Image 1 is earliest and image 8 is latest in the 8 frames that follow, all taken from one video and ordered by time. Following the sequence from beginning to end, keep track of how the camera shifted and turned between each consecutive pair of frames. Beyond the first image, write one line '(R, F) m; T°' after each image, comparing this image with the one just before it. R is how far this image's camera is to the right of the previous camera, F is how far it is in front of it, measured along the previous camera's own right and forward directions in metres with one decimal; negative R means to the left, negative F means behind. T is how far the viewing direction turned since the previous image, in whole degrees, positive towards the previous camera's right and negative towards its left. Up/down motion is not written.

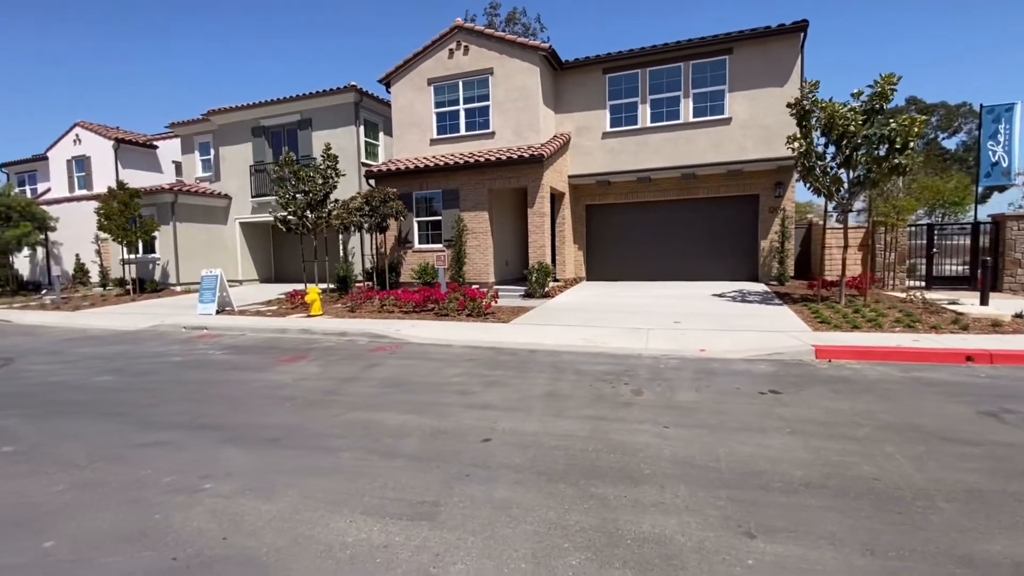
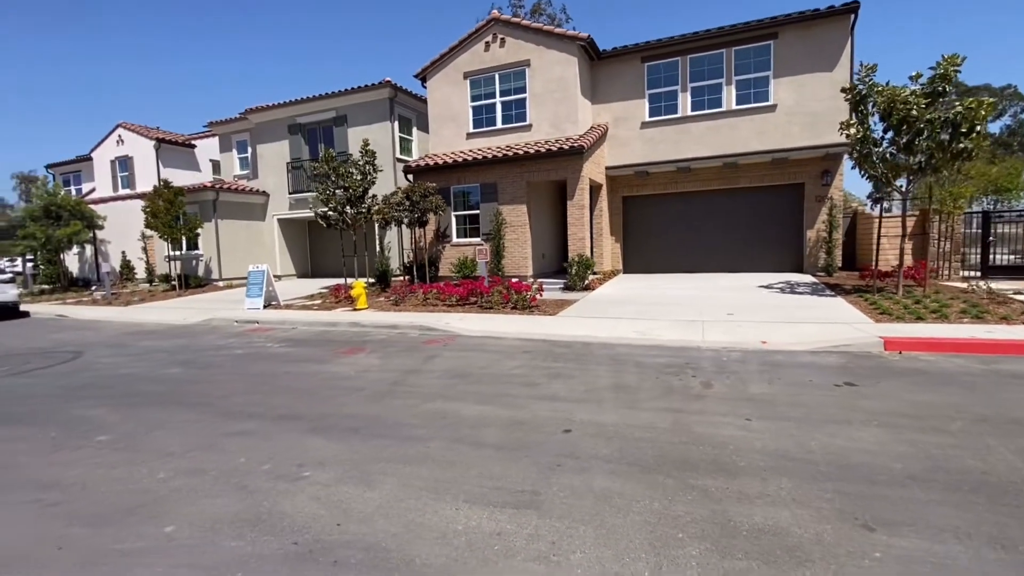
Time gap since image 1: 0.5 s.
(-0.6, 0.0) m; -2°
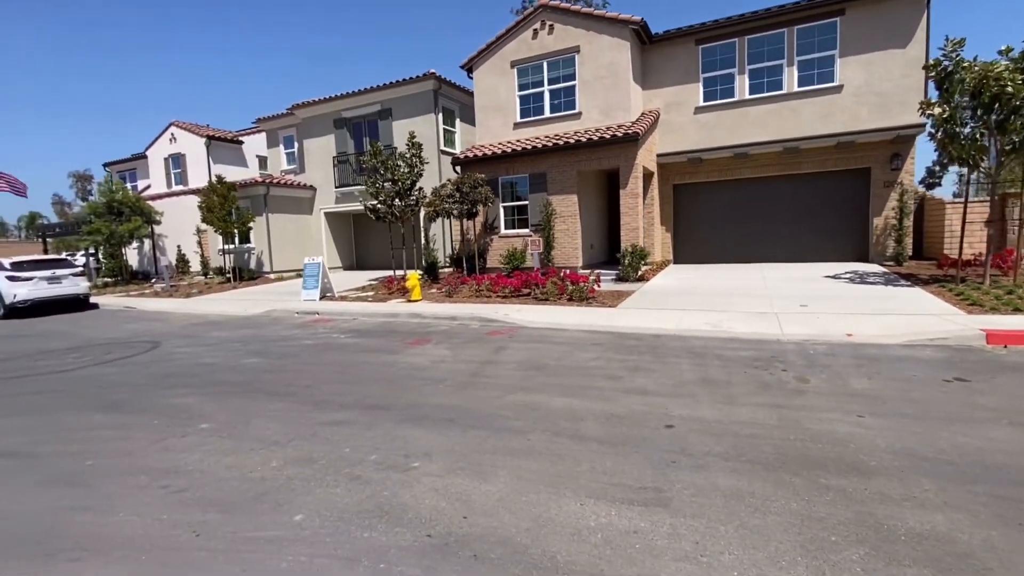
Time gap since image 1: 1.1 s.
(-0.7, +0.1) m; -3°
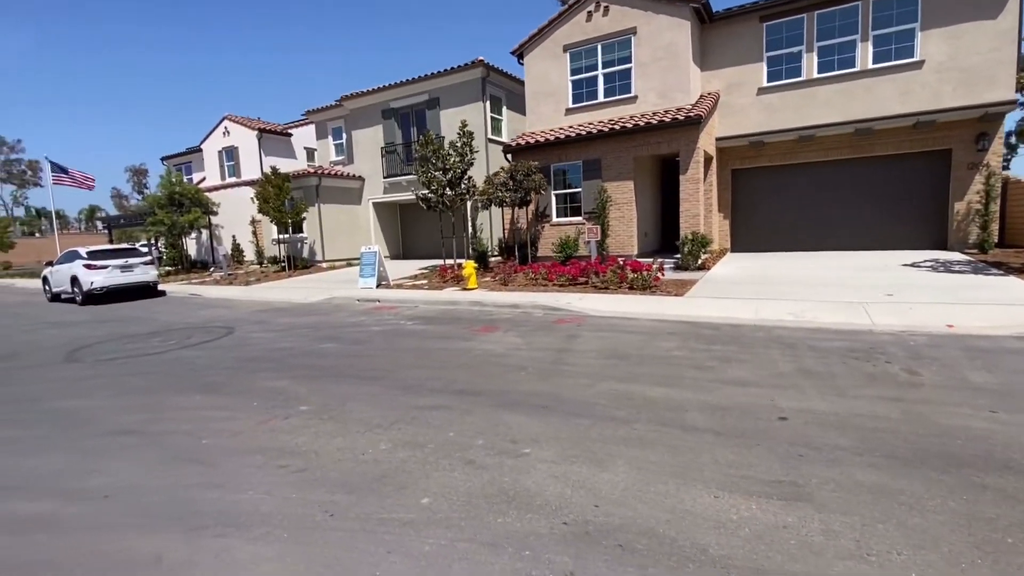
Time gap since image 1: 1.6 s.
(-0.7, +0.1) m; -4°
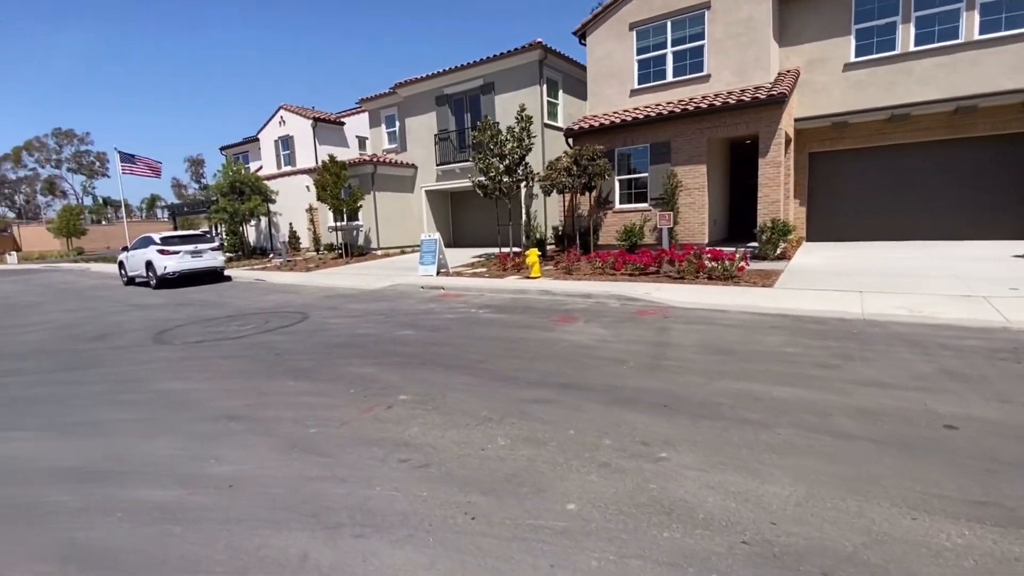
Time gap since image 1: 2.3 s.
(-0.8, +0.3) m; -4°
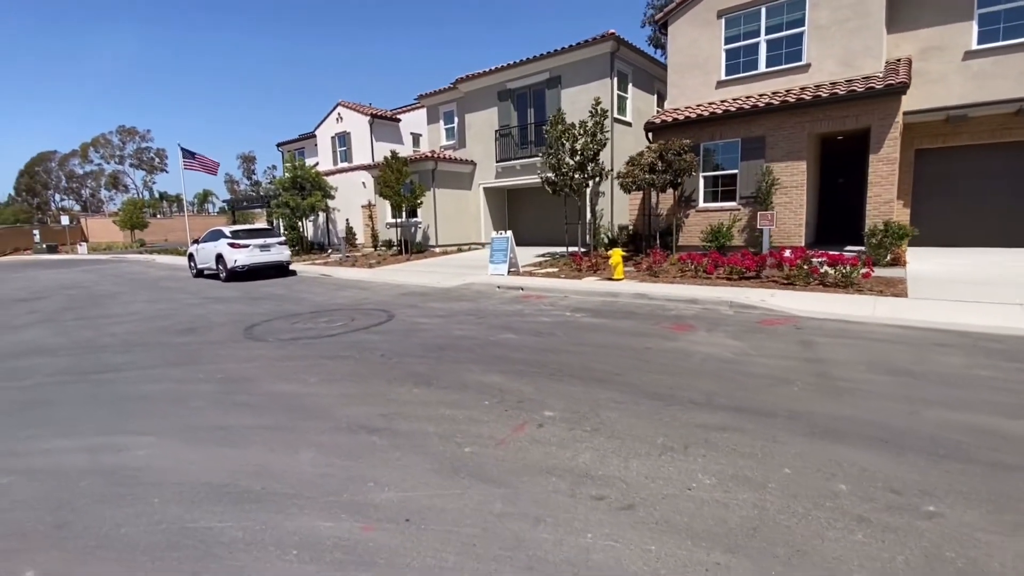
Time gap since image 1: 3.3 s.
(-1.3, +0.6) m; -4°
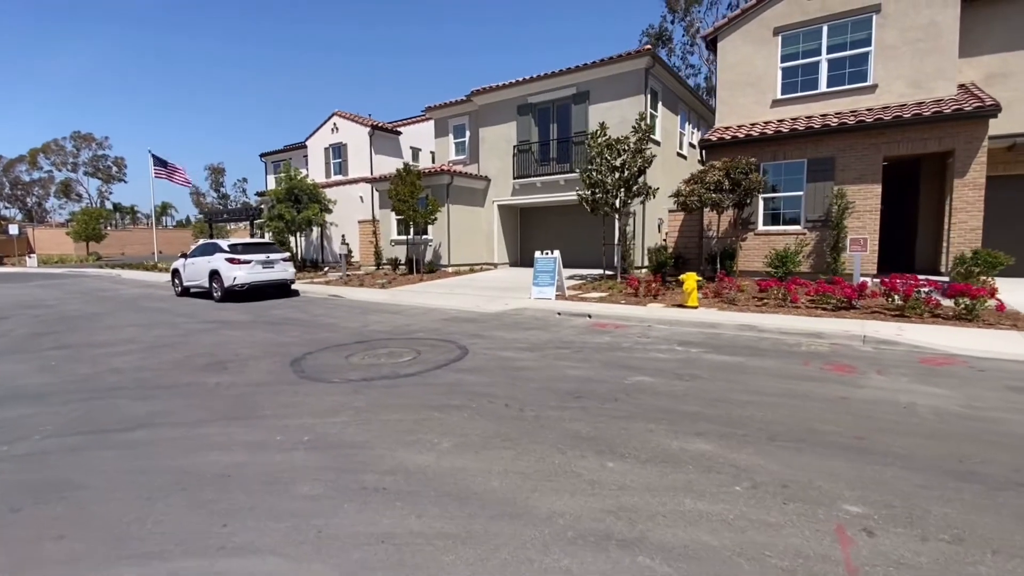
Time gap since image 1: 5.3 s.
(-2.2, +1.4) m; +4°
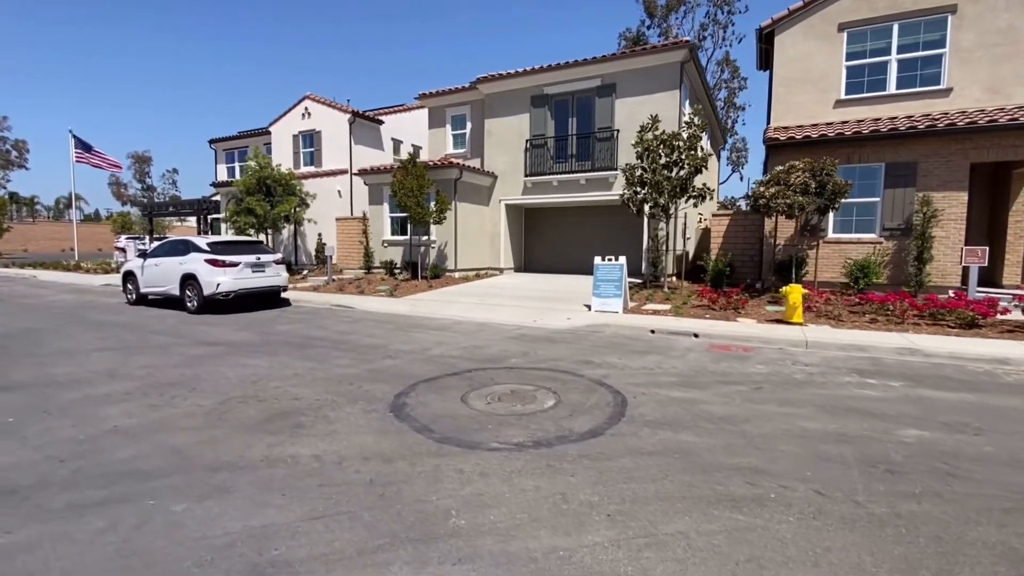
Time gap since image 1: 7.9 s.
(-2.7, +2.0) m; +7°
